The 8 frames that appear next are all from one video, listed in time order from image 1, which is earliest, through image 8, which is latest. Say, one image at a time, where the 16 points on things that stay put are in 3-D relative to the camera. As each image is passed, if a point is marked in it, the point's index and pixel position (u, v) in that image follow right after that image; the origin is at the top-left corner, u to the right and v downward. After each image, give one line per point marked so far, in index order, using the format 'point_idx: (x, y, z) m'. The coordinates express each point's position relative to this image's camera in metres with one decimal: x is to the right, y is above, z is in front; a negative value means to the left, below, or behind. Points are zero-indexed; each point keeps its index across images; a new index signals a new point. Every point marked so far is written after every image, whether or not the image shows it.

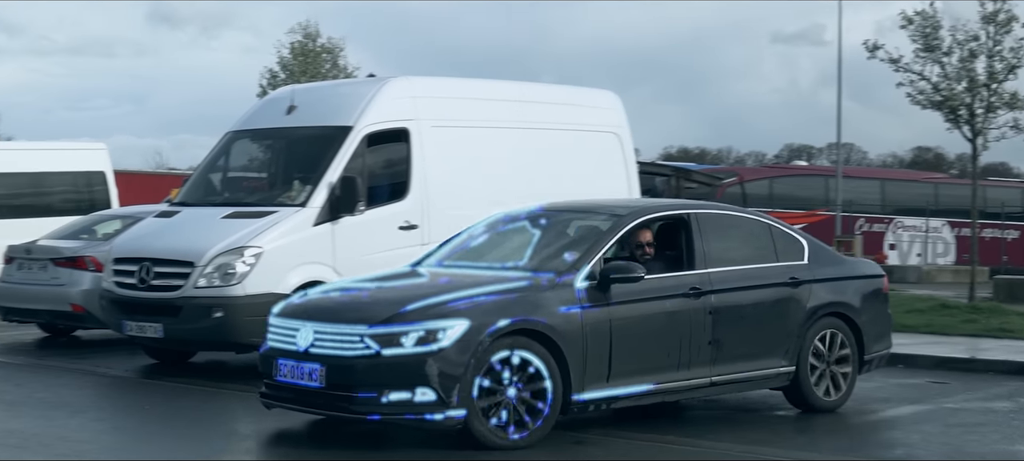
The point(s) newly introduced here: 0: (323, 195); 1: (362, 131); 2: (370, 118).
0: (-2.0, +0.4, +7.0) m
1: (-1.5, +1.0, +7.0) m
2: (-1.5, +1.2, +7.1) m
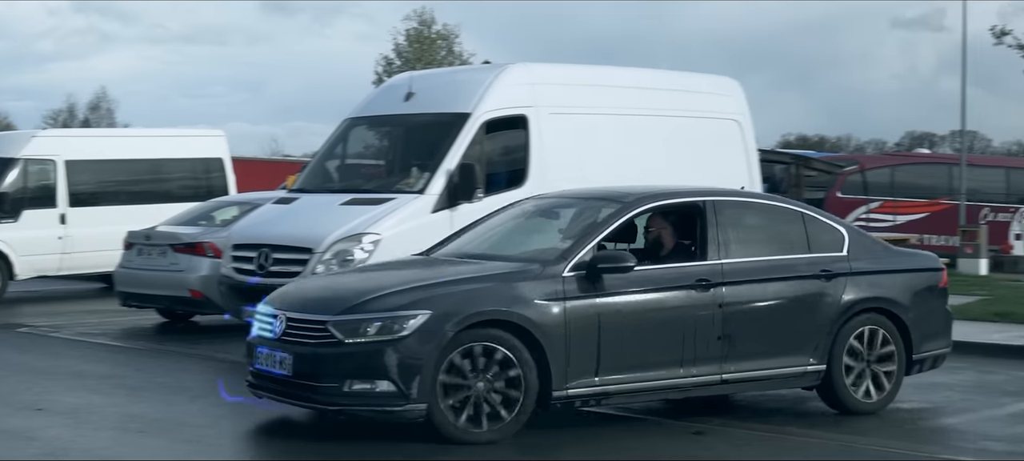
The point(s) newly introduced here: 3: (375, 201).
0: (-0.7, +0.5, +7.0) m
1: (-0.3, +1.2, +6.9) m
2: (-0.2, +1.3, +7.1) m
3: (-1.4, +0.3, +7.0) m
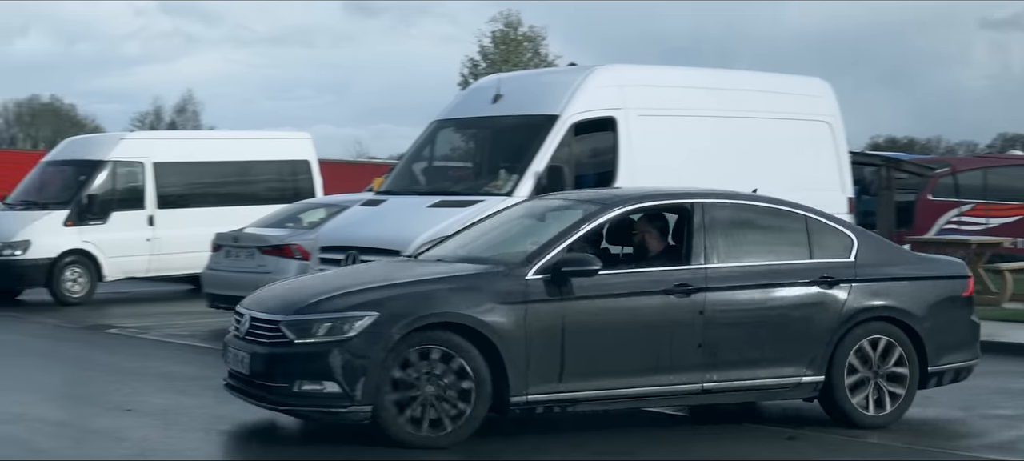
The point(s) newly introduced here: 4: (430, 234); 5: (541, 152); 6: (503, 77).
0: (+0.2, +0.5, +6.9) m
1: (+0.6, +1.1, +6.9) m
2: (+0.7, +1.3, +7.0) m
3: (-0.5, +0.3, +7.0) m
4: (-0.7, 0.0, +6.8) m
5: (+0.3, +0.8, +7.0) m
6: (0.0, +1.7, +7.4) m
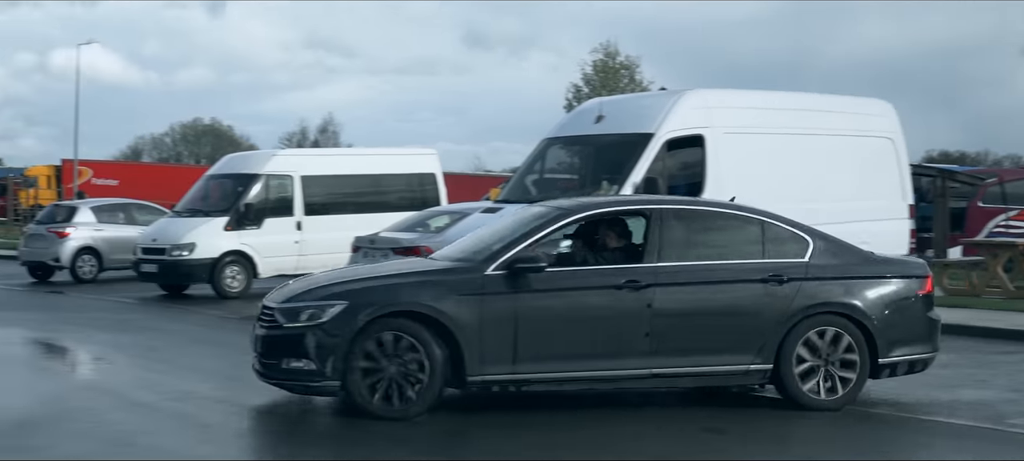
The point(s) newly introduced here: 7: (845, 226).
0: (+1.4, +0.4, +8.0) m
1: (+1.8, +1.1, +8.0) m
2: (+1.9, +1.2, +8.1) m
3: (+0.7, +0.2, +8.1) m
4: (+0.5, -0.1, +7.9) m
5: (+1.5, +0.8, +8.1) m
6: (+1.2, +1.6, +8.5) m
7: (+4.4, 0.0, +9.4) m
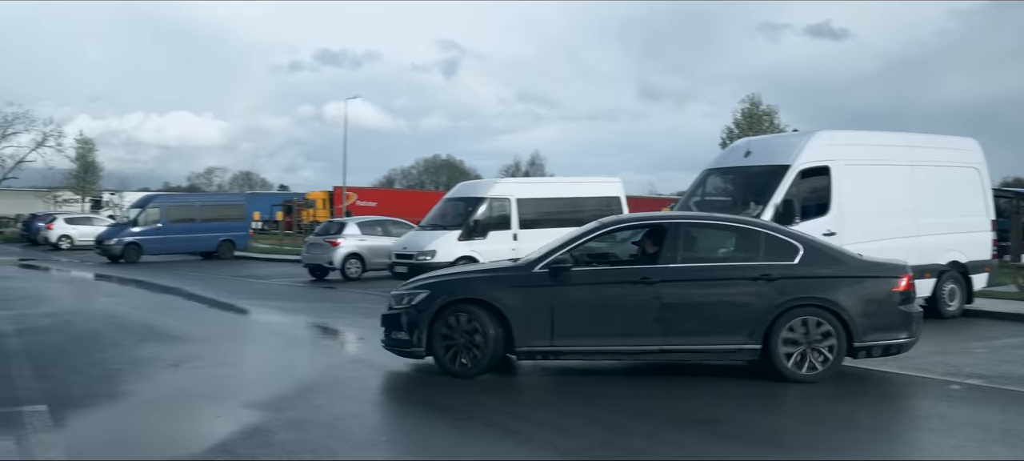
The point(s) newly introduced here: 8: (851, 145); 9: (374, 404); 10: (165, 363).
0: (+4.0, +0.3, +10.5) m
1: (+4.4, +0.9, +10.4) m
2: (+4.5, +1.1, +10.5) m
3: (+3.3, +0.1, +10.6) m
4: (+3.0, -0.2, +10.4) m
5: (+4.1, +0.6, +10.5) m
6: (+3.9, +1.5, +11.0) m
7: (+7.2, -0.2, +11.4) m
8: (+5.3, +1.3, +10.7) m
9: (-1.9, -2.3, +9.0) m
10: (-4.9, -1.9, +9.8) m
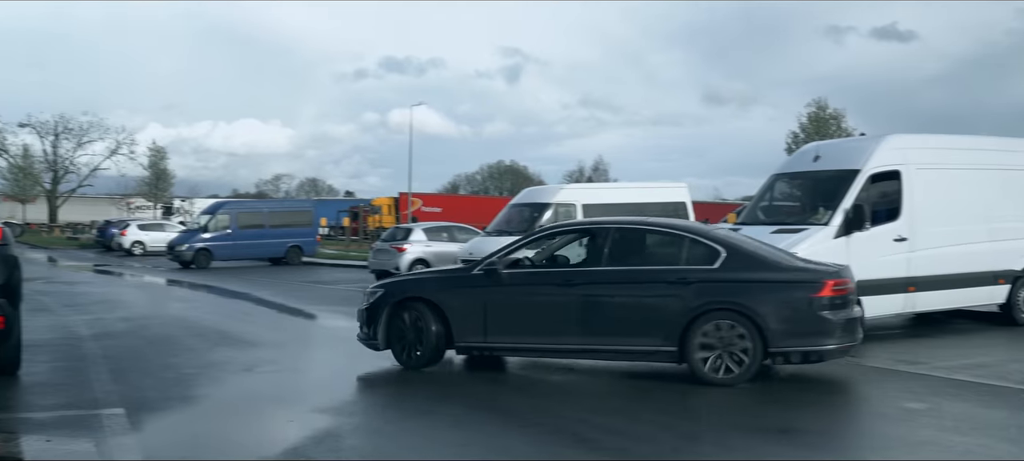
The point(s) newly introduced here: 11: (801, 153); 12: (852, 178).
0: (+4.9, +0.2, +10.3) m
1: (+5.3, +0.9, +10.2) m
2: (+5.4, +1.0, +10.3) m
3: (+4.3, 0.0, +10.4) m
4: (+4.0, -0.3, +10.3) m
5: (+5.1, +0.5, +10.3) m
6: (+4.8, +1.4, +10.8) m
7: (+8.2, -0.2, +11.1) m
8: (+6.3, +1.3, +10.5) m
9: (-0.9, -2.4, +9.0) m
10: (-4.0, -2.0, +9.9) m
11: (+4.5, +1.2, +10.9) m
12: (+5.1, +0.8, +10.3) m
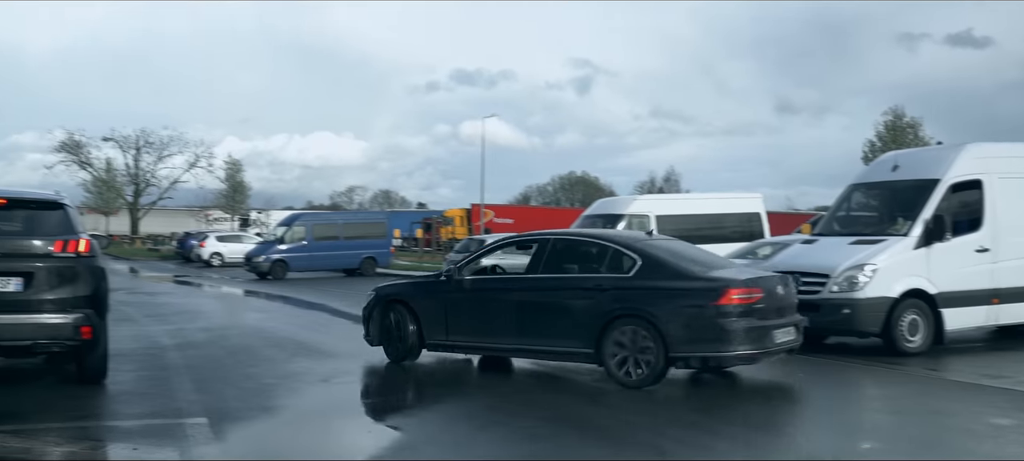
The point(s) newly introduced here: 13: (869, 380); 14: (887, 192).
0: (+6.0, 0.0, +10.1) m
1: (+6.4, +0.7, +10.0) m
2: (+6.5, +0.8, +10.1) m
3: (+5.3, -0.2, +10.2) m
4: (+5.0, -0.5, +10.1) m
5: (+6.1, +0.4, +10.1) m
6: (+5.9, +1.2, +10.6) m
7: (+9.3, -0.4, +10.8) m
8: (+7.4, +1.1, +10.2) m
9: (+0.1, -2.5, +8.9) m
10: (-2.9, -2.2, +10.0) m
11: (+5.6, +1.1, +10.7) m
12: (+6.2, +0.6, +10.1) m
13: (+5.3, -2.2, +10.1) m
14: (+5.6, +0.6, +10.5) m
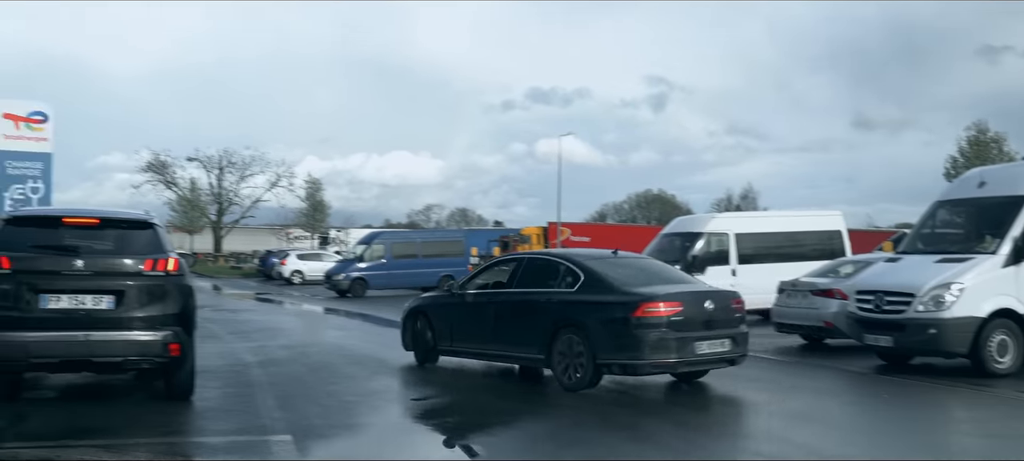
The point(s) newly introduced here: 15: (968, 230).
0: (+7.1, -0.2, +9.9) m
1: (+7.5, +0.4, +9.7) m
2: (+7.6, +0.6, +9.8) m
3: (+6.5, -0.4, +10.0) m
4: (+6.2, -0.7, +9.9) m
5: (+7.3, +0.1, +9.9) m
6: (+7.1, +0.9, +10.4) m
7: (+10.4, -0.7, +10.4) m
8: (+8.5, +0.8, +10.0) m
9: (+1.2, -2.8, +8.9) m
10: (-1.8, -2.4, +10.0) m
11: (+6.7, +0.8, +10.5) m
12: (+7.3, +0.4, +9.9) m
13: (+6.5, -2.5, +9.9) m
14: (+6.8, +0.4, +10.2) m
15: (+6.6, 0.0, +10.2) m
